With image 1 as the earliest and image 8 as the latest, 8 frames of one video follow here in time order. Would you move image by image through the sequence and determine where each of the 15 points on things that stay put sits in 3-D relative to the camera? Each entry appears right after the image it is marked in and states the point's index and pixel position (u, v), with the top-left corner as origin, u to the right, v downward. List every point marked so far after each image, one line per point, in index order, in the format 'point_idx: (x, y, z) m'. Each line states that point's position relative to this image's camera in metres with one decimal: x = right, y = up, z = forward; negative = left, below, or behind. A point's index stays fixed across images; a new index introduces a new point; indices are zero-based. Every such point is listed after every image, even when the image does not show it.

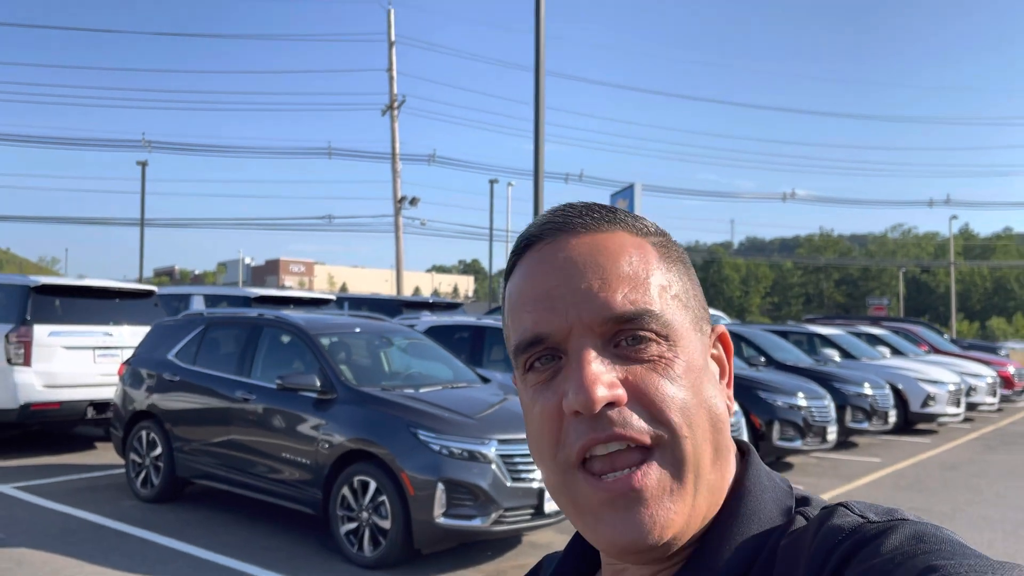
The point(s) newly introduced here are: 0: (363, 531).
0: (-0.9, -1.5, +5.5) m
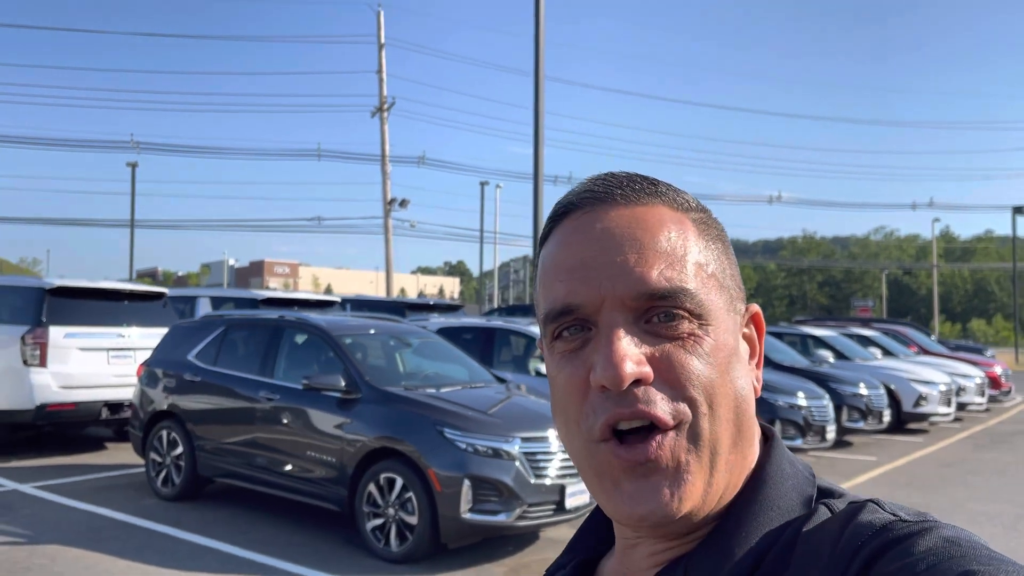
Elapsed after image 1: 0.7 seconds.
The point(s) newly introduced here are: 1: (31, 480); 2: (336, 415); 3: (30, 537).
0: (-0.8, -1.5, +5.6) m
1: (-4.2, -1.7, +7.7) m
2: (-1.2, -0.9, +6.0) m
3: (-3.2, -1.7, +5.9) m
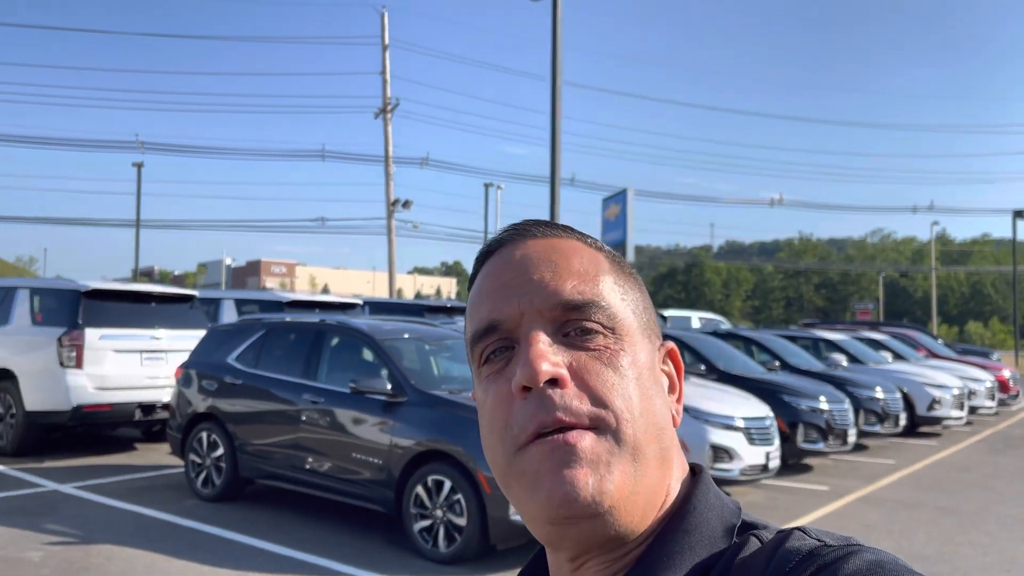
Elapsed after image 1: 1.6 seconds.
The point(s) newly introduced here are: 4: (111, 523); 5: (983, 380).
0: (-0.5, -1.6, +5.7) m
1: (-3.9, -1.7, +7.8) m
2: (-0.9, -0.9, +6.1) m
3: (-2.9, -1.7, +6.0) m
4: (-2.9, -1.7, +6.3) m
5: (+8.1, -1.6, +15.0) m
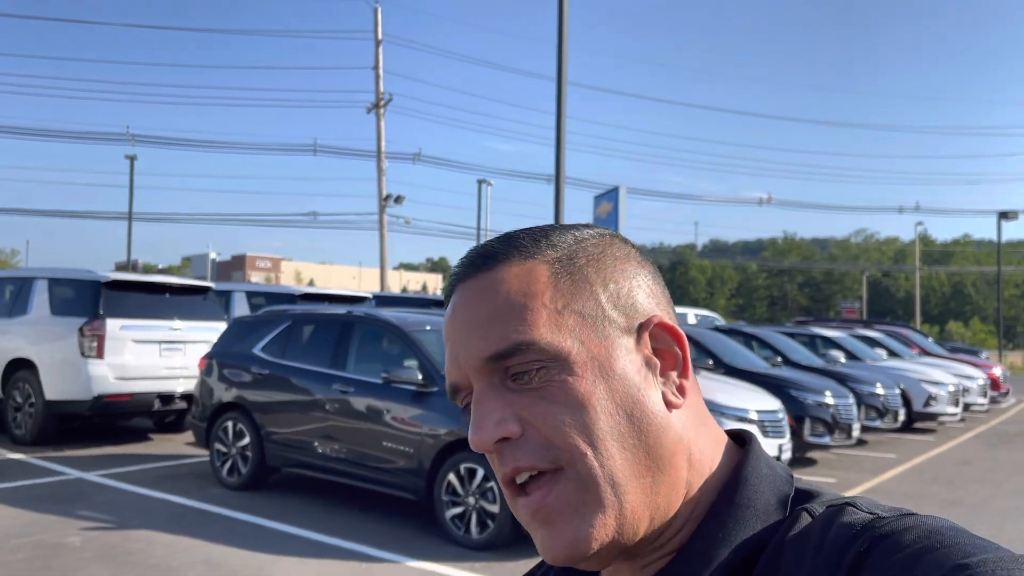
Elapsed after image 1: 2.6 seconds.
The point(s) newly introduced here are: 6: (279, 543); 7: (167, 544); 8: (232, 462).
0: (-0.3, -1.5, +5.9) m
1: (-3.8, -1.6, +7.8) m
2: (-0.7, -0.9, +6.3) m
3: (-2.7, -1.6, +6.1) m
4: (-2.7, -1.6, +6.4) m
5: (+8.2, -1.6, +15.3) m
6: (-1.5, -1.7, +5.8) m
7: (-2.2, -1.6, +5.6) m
8: (-2.4, -1.5, +7.3) m
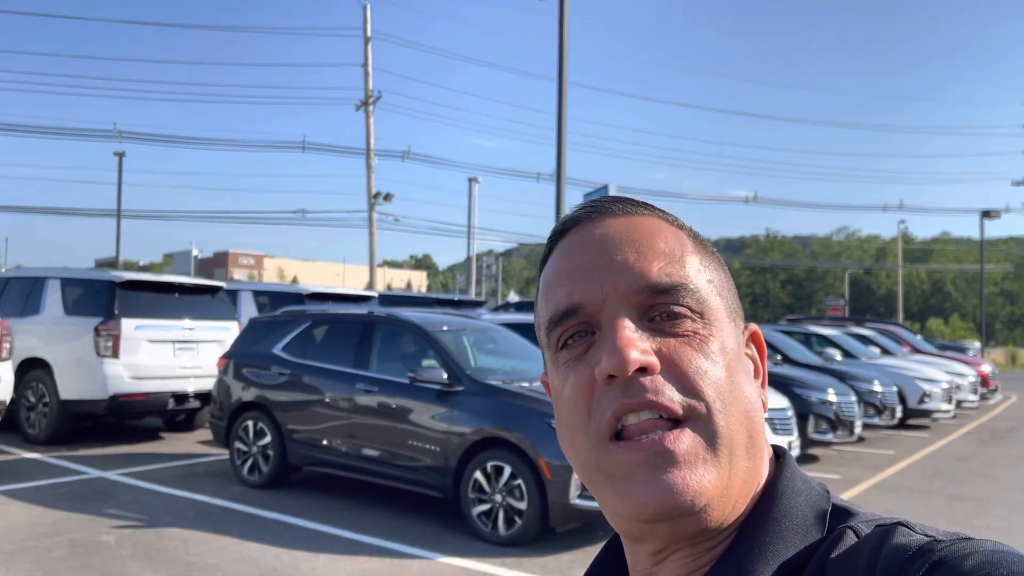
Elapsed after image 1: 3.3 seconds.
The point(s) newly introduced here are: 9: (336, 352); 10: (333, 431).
0: (-0.1, -1.5, +6.0) m
1: (-3.6, -1.6, +7.9) m
2: (-0.6, -0.9, +6.4) m
3: (-2.6, -1.6, +6.1) m
4: (-2.6, -1.7, +6.5) m
5: (+8.2, -1.5, +15.6) m
6: (-1.4, -1.7, +5.9) m
7: (-2.0, -1.6, +5.6) m
8: (-2.2, -1.5, +7.4) m
9: (-1.5, -0.5, +7.2) m
10: (-1.4, -1.1, +6.9) m
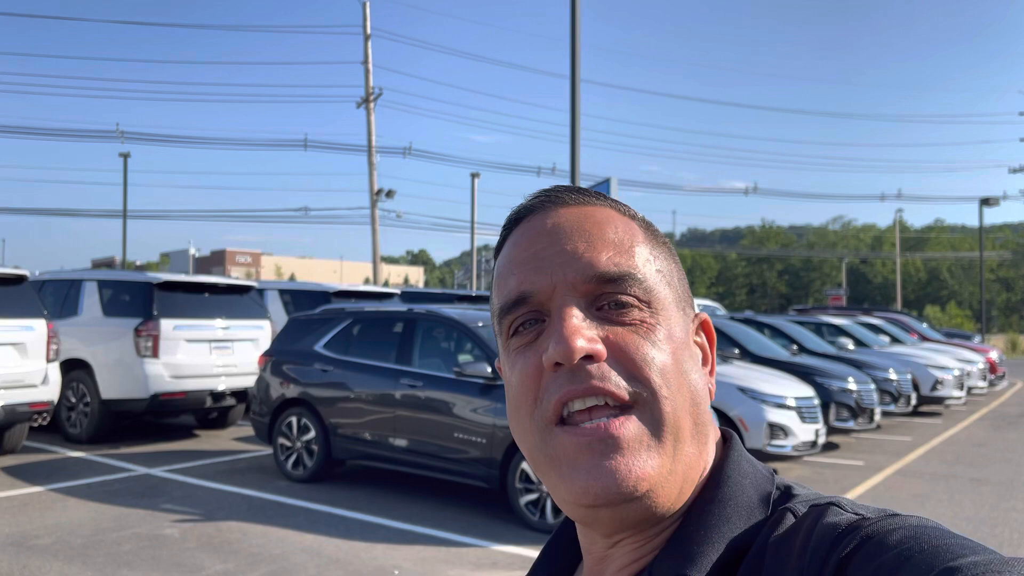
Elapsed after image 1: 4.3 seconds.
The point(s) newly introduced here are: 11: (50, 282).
0: (+0.2, -1.5, +6.2) m
1: (-3.3, -1.6, +8.1) m
2: (-0.2, -0.8, +6.6) m
3: (-2.2, -1.6, +6.3) m
4: (-2.2, -1.7, +6.7) m
5: (+8.5, -1.3, +15.8) m
6: (-1.0, -1.7, +6.1) m
7: (-1.7, -1.6, +5.8) m
8: (-1.9, -1.5, +7.6) m
9: (-1.1, -0.5, +7.4) m
10: (-1.1, -1.1, +7.1) m
11: (-5.2, +0.1, +9.7) m
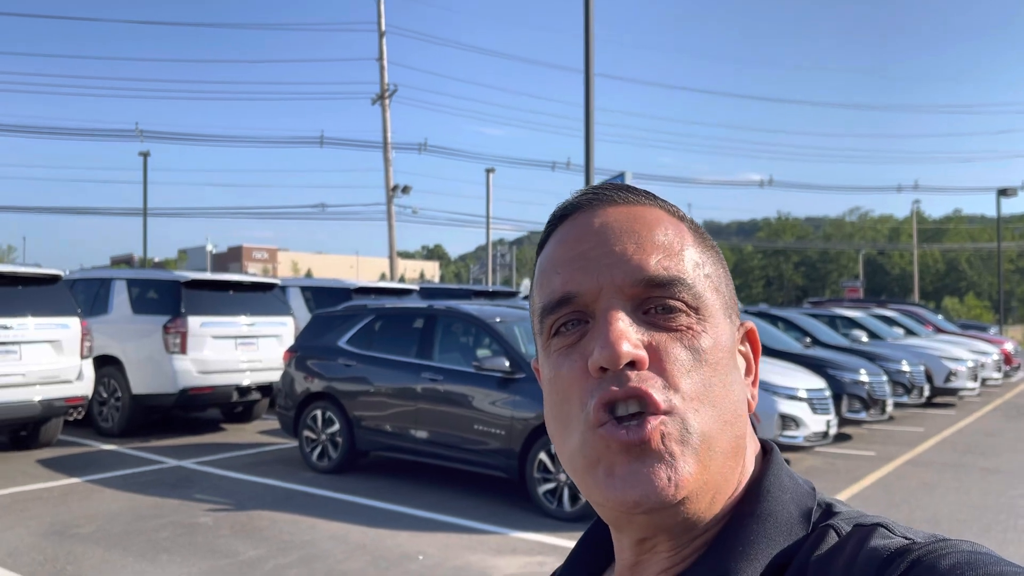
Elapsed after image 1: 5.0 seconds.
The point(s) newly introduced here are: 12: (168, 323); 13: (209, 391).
0: (+0.4, -1.5, +6.4) m
1: (-3.1, -1.6, +8.4) m
2: (-0.1, -0.8, +6.8) m
3: (-2.1, -1.6, +6.6) m
4: (-2.1, -1.6, +7.0) m
5: (+8.8, -1.2, +15.9) m
6: (-0.9, -1.7, +6.3) m
7: (-1.6, -1.6, +6.1) m
8: (-1.7, -1.4, +7.8) m
9: (-1.0, -0.5, +7.6) m
10: (-0.9, -1.1, +7.3) m
11: (-5.0, +0.1, +10.0) m
12: (-3.5, -0.3, +8.9) m
13: (-3.1, -1.1, +9.0) m
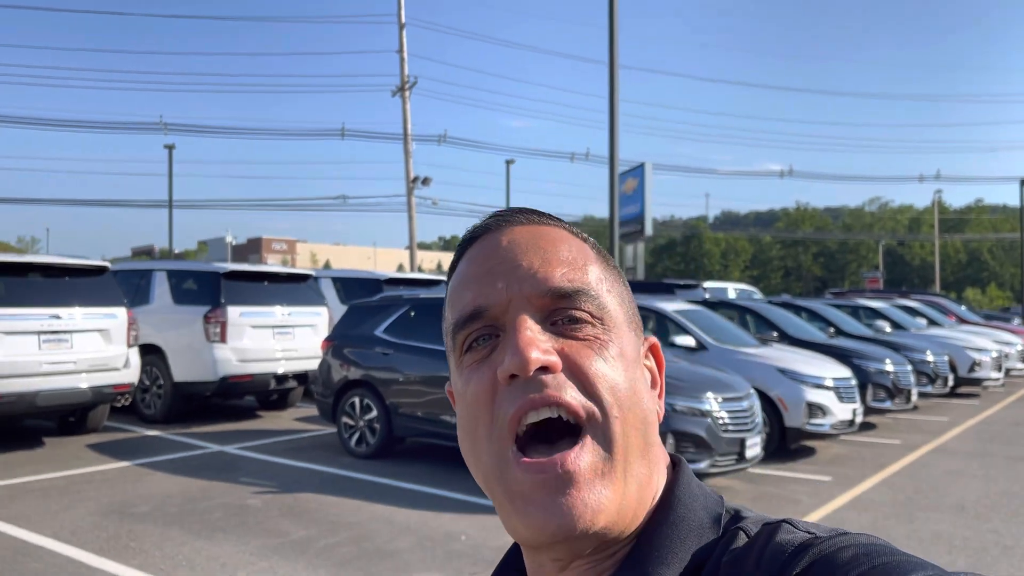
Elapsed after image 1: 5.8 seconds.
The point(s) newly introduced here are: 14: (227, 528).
0: (+0.6, -1.4, +6.6) m
1: (-2.8, -1.5, +8.6) m
2: (+0.2, -0.7, +7.0) m
3: (-1.8, -1.6, +6.8) m
4: (-1.8, -1.6, +7.2) m
5: (+9.2, -1.0, +15.9) m
6: (-0.6, -1.6, +6.5) m
7: (-1.3, -1.6, +6.3) m
8: (-1.4, -1.4, +8.1) m
9: (-0.7, -0.4, +7.8) m
10: (-0.7, -1.0, +7.6) m
11: (-4.6, +0.2, +10.3) m
12: (-3.2, -0.3, +9.1) m
13: (-2.8, -1.0, +9.2) m
14: (-1.9, -1.6, +5.7) m
